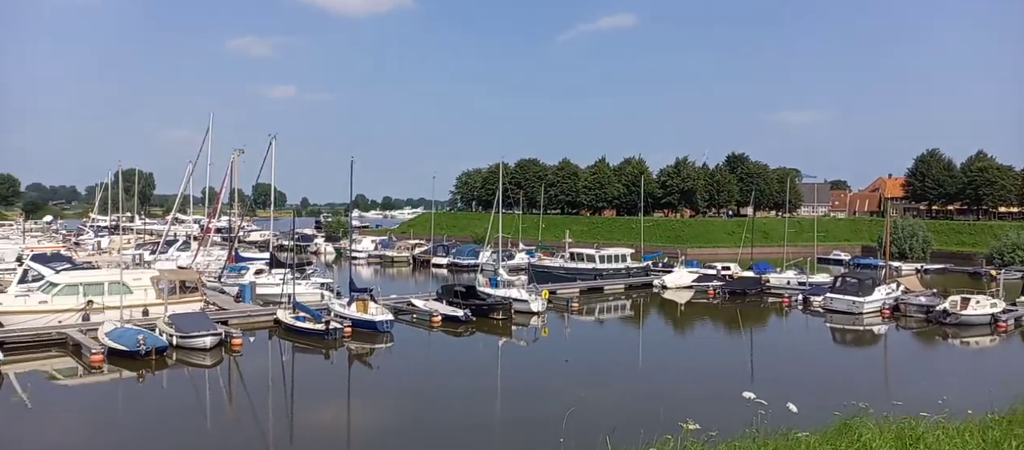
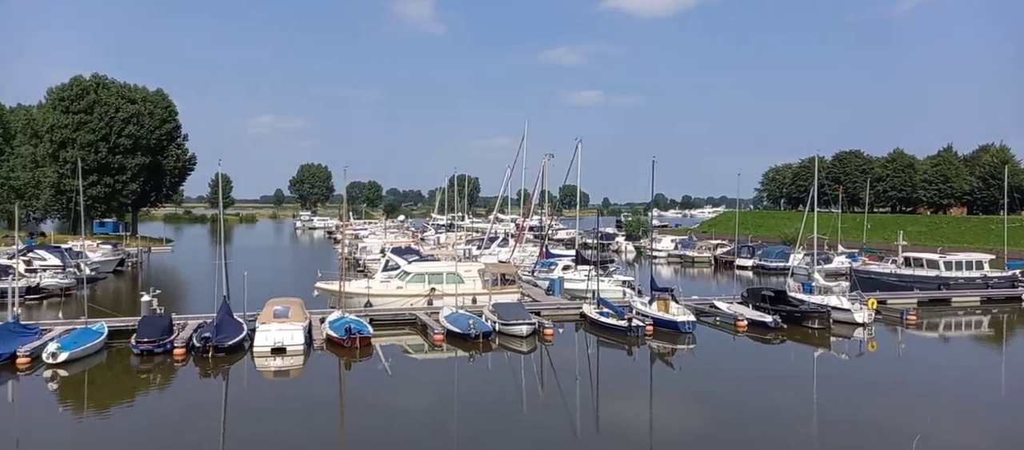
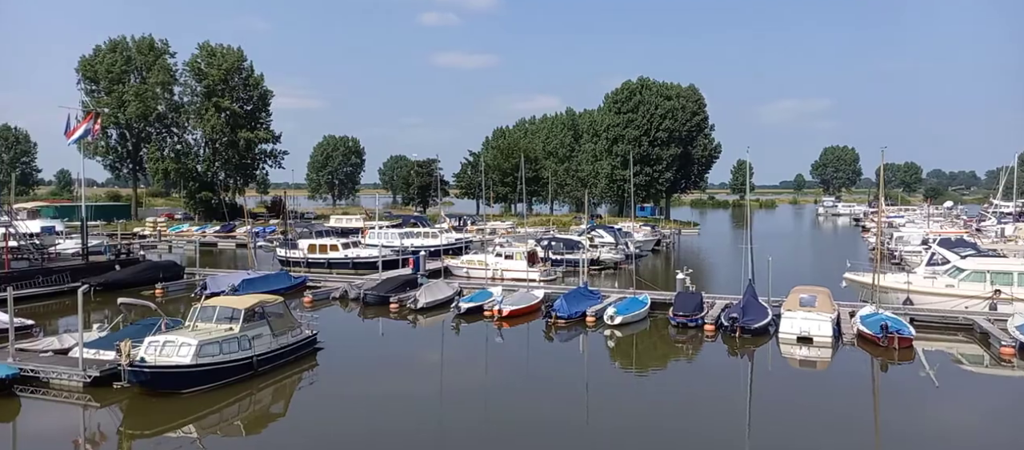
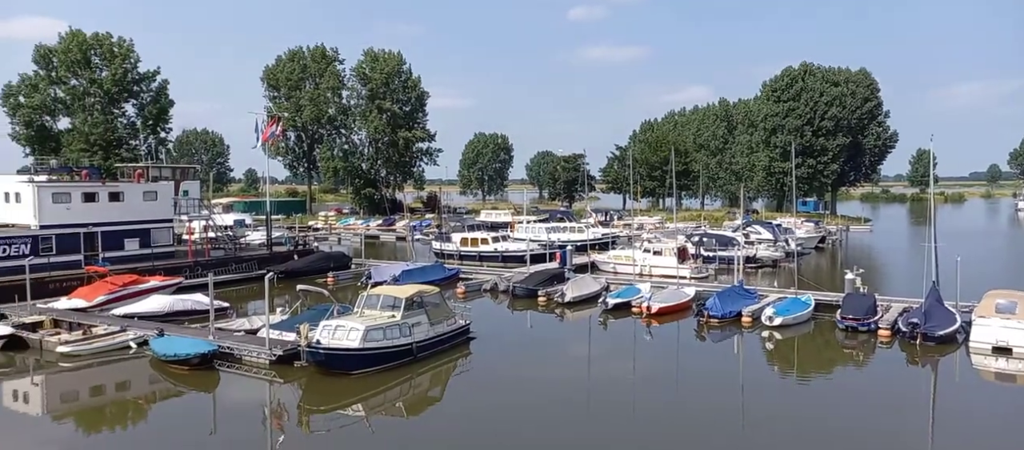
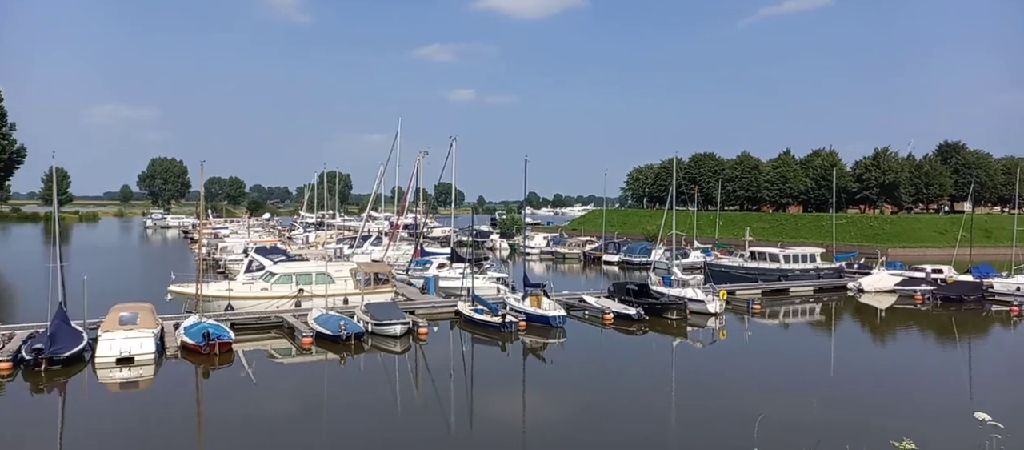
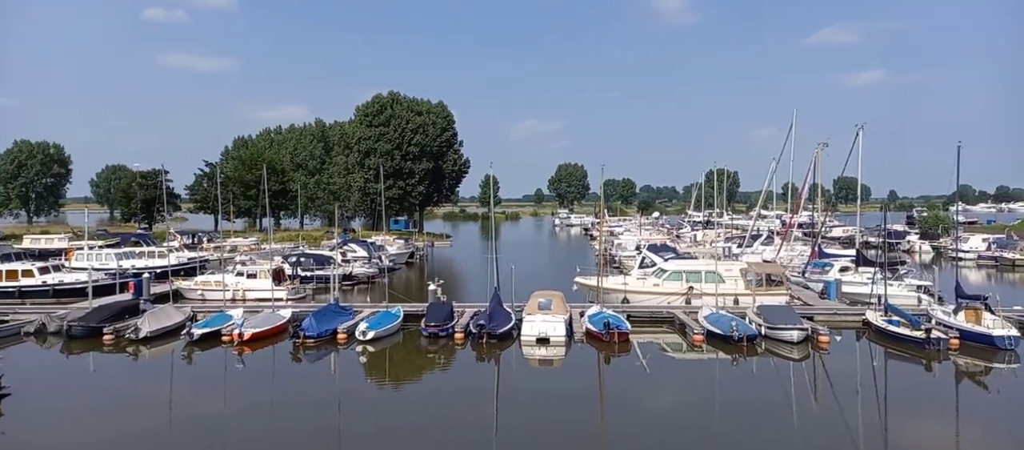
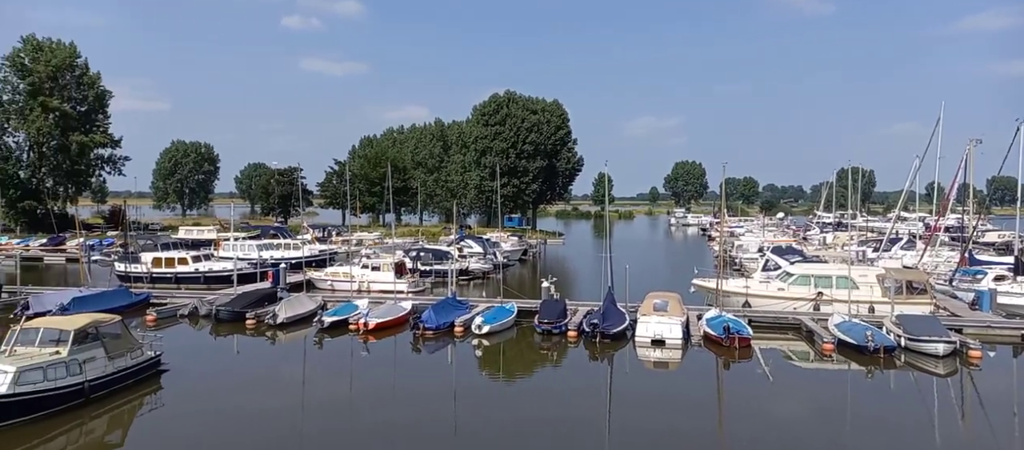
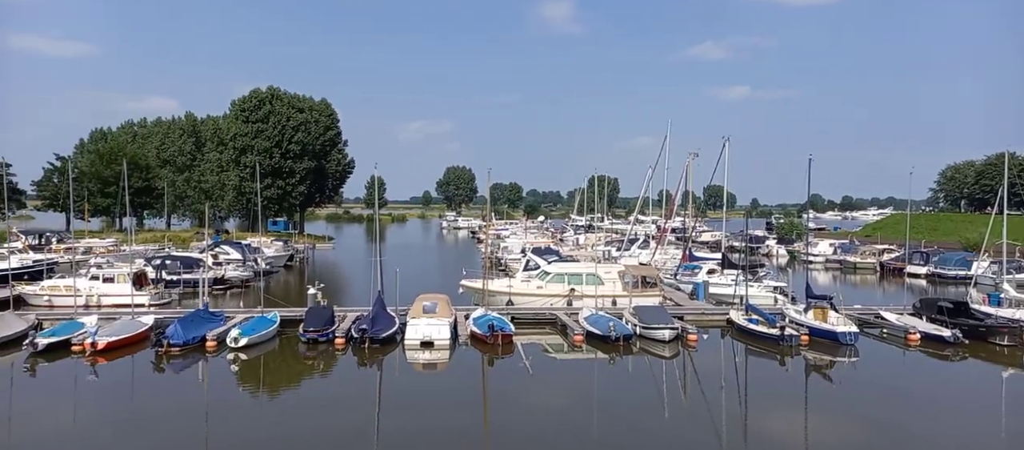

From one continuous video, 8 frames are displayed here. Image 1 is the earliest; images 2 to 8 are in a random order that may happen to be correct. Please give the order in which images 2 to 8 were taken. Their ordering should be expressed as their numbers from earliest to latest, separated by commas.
5, 2, 8, 6, 7, 3, 4
